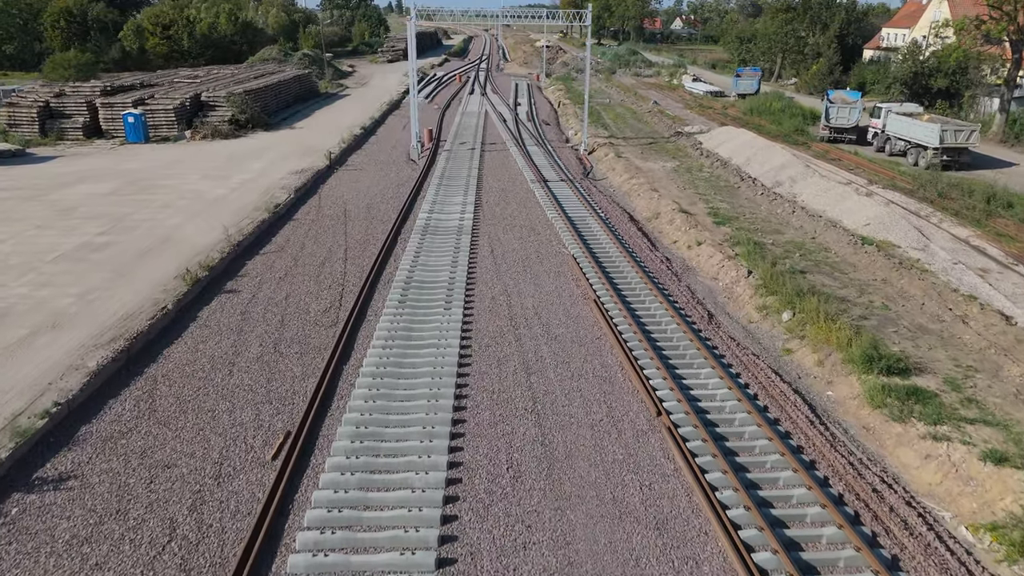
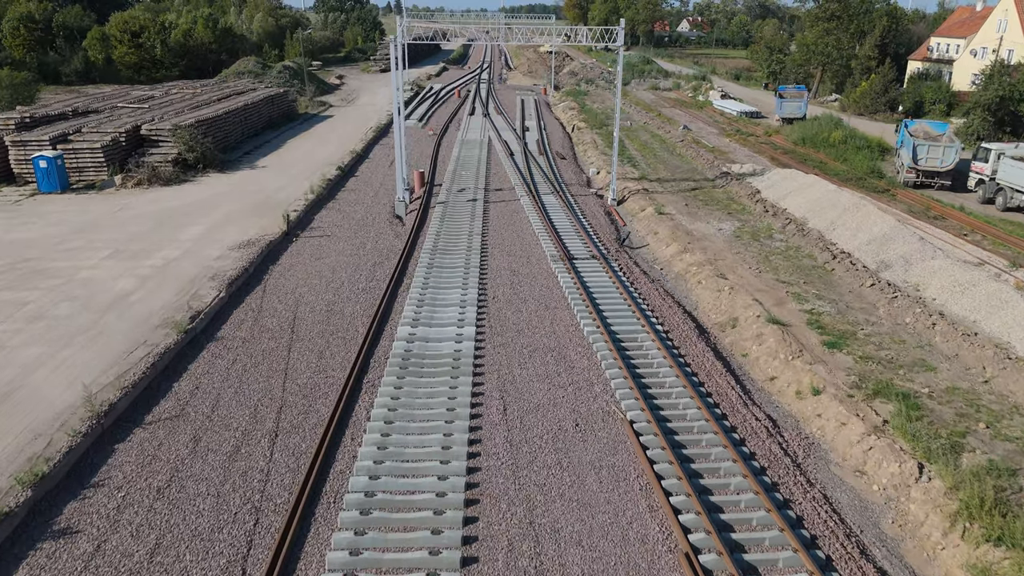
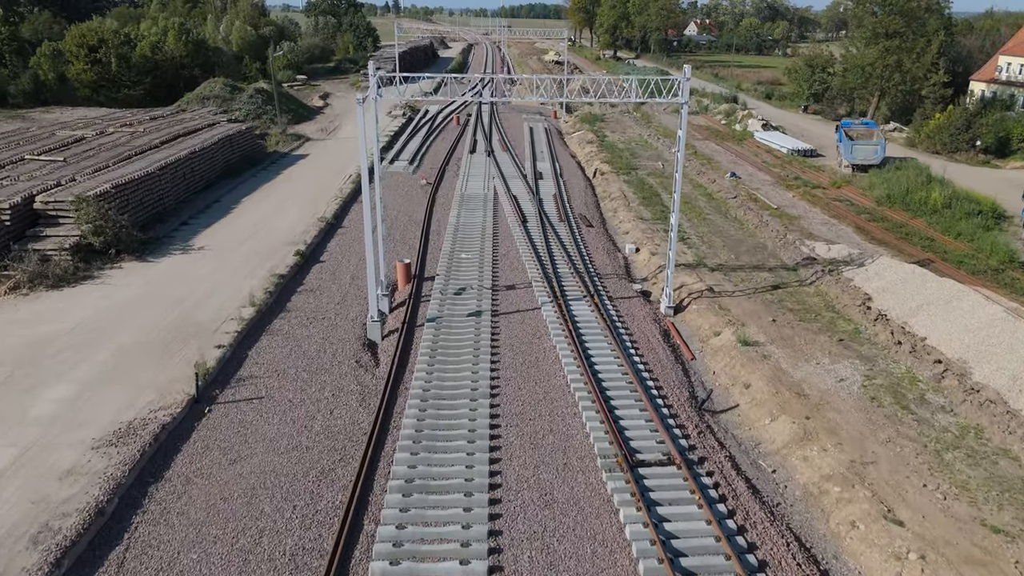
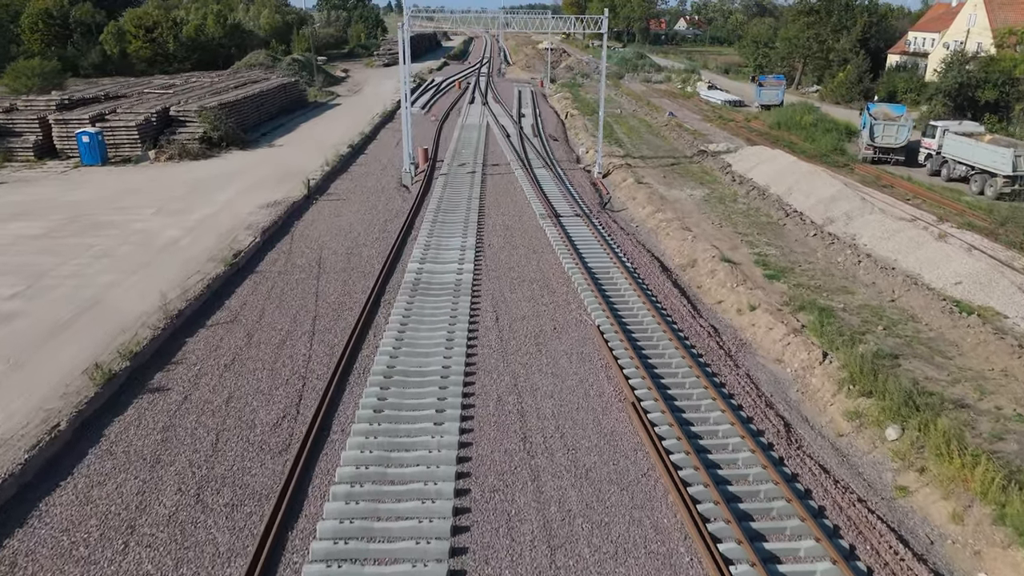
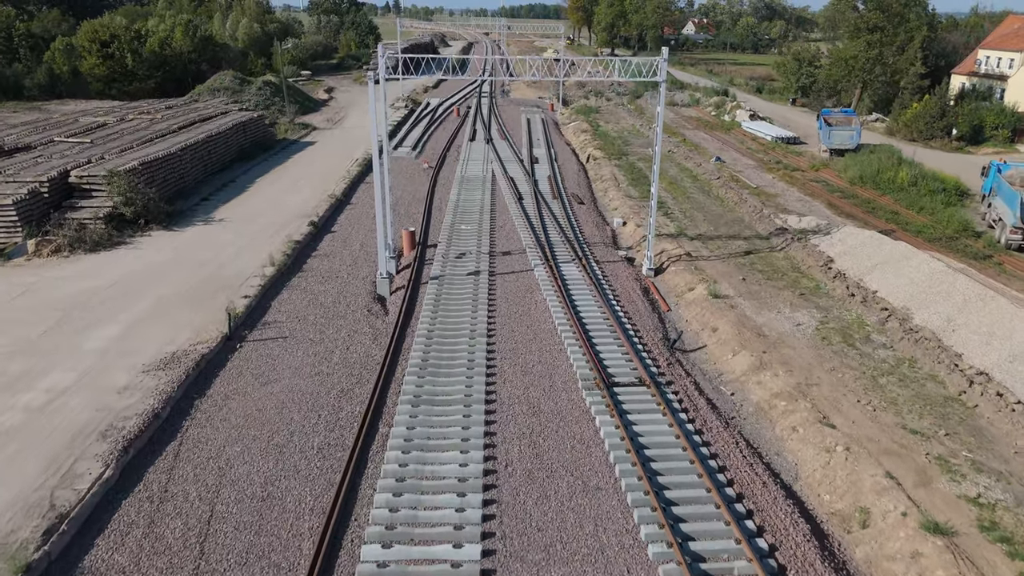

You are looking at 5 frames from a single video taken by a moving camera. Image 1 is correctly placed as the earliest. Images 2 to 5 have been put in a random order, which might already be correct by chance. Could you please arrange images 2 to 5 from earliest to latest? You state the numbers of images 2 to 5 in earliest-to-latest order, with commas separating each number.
4, 2, 5, 3
